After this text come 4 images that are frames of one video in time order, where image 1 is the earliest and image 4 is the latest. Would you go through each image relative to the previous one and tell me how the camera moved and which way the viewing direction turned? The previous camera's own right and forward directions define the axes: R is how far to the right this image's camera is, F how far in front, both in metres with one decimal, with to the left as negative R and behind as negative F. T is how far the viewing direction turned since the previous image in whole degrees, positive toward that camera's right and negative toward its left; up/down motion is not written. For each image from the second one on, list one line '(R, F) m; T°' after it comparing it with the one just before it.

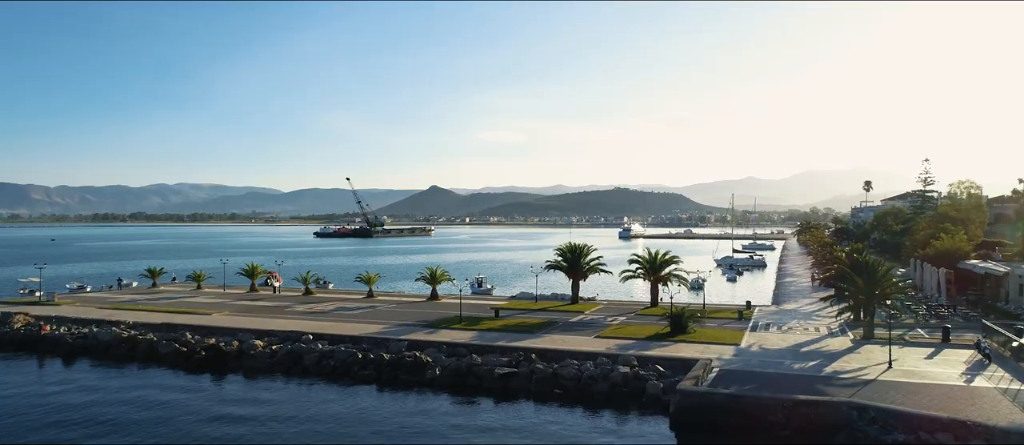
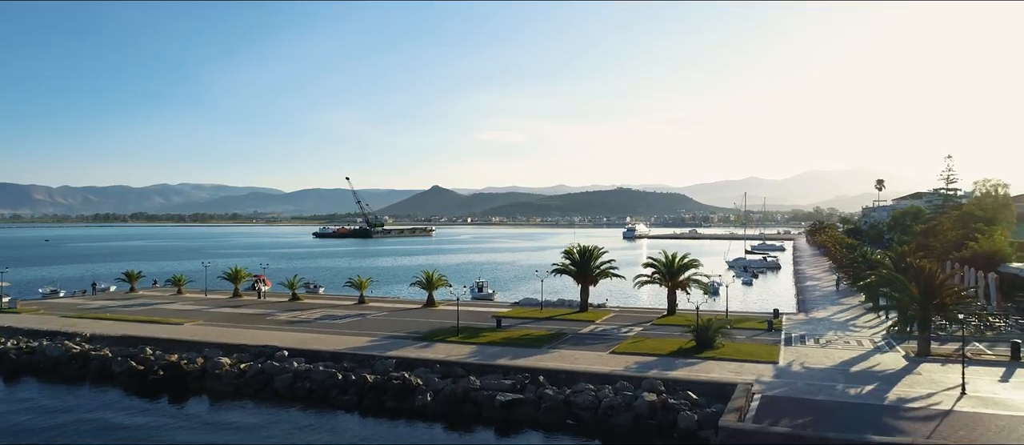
(-0.1, +4.5) m; 0°
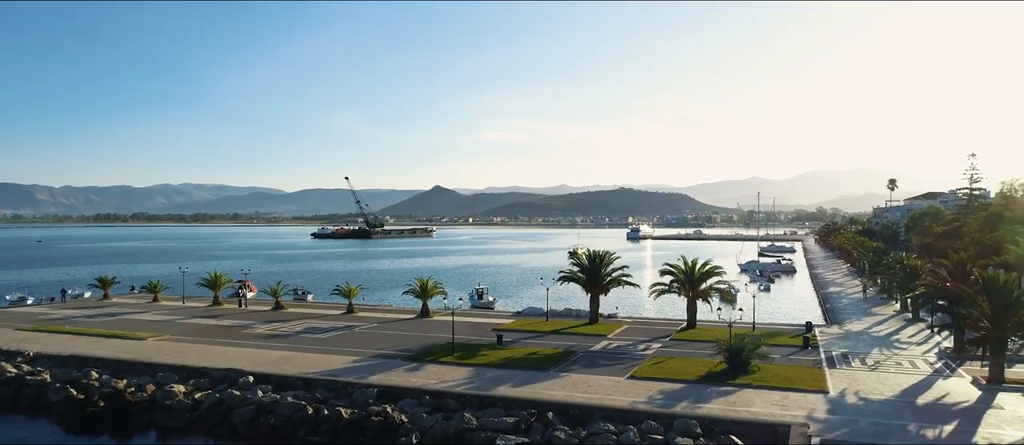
(0.0, +4.5) m; 0°
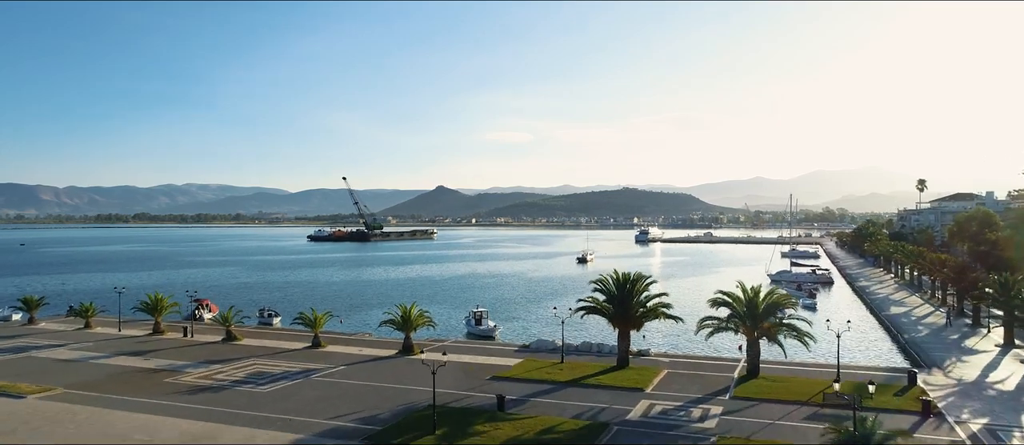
(-0.1, +9.7) m; 0°
